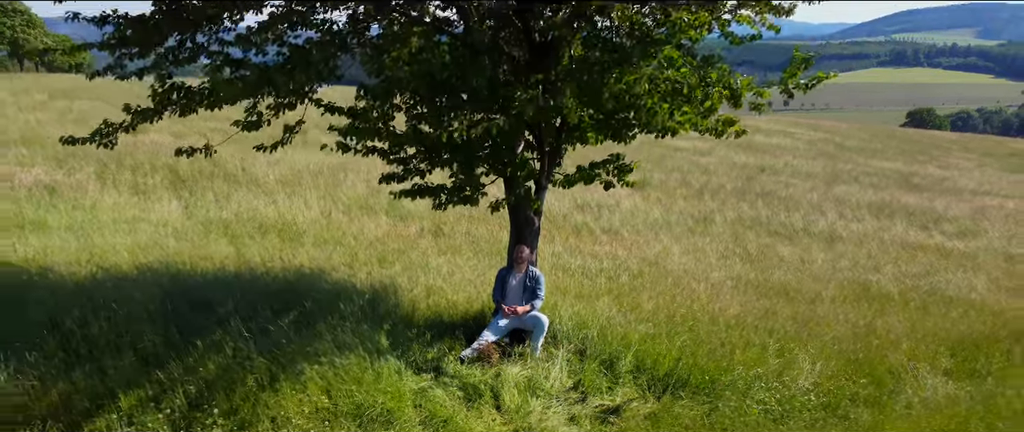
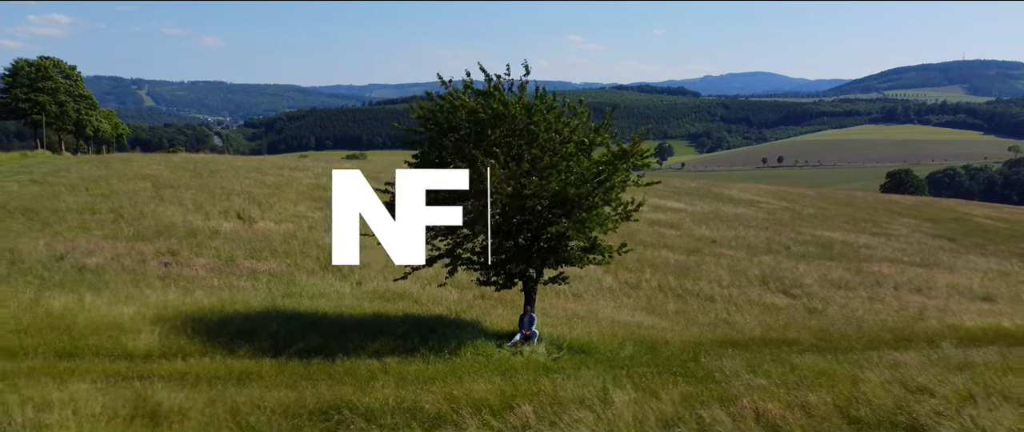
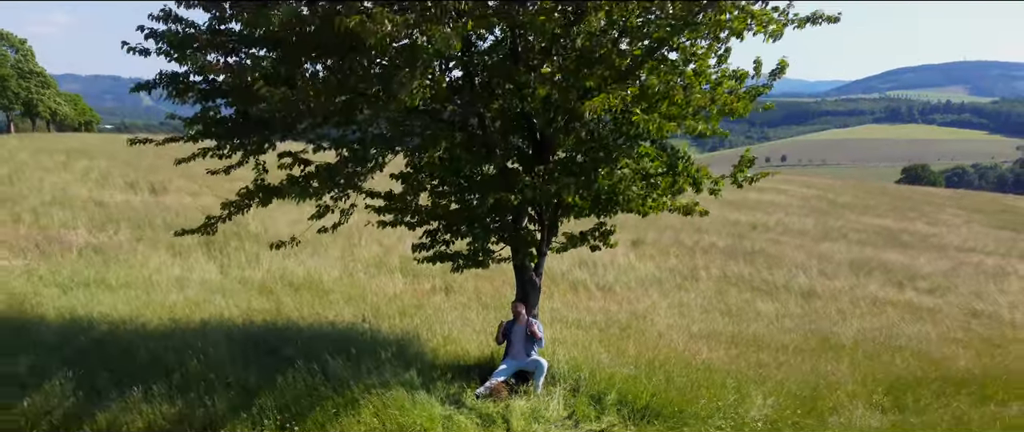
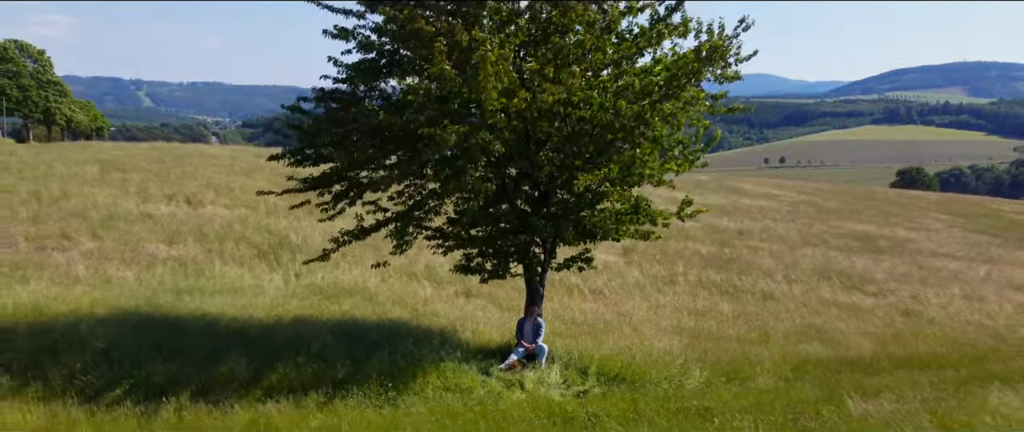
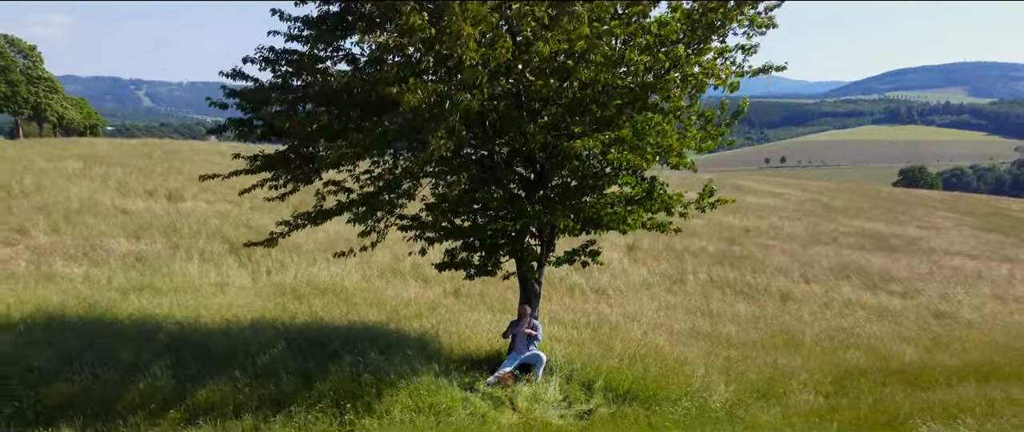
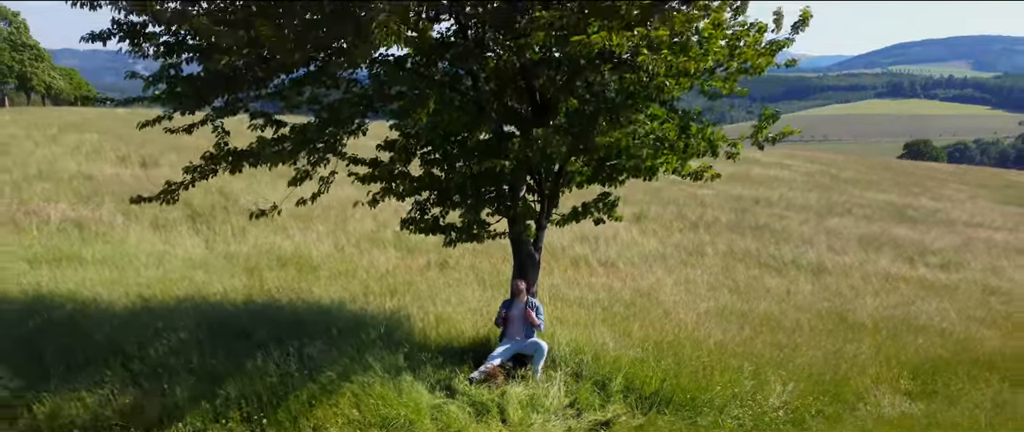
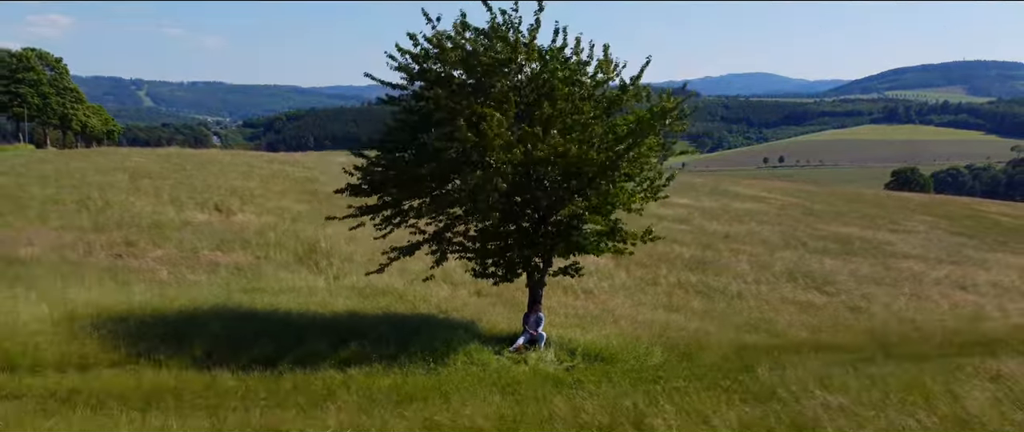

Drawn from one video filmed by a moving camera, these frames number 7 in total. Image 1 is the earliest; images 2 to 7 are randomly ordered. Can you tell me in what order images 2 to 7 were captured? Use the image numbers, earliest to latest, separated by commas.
6, 3, 5, 4, 7, 2
